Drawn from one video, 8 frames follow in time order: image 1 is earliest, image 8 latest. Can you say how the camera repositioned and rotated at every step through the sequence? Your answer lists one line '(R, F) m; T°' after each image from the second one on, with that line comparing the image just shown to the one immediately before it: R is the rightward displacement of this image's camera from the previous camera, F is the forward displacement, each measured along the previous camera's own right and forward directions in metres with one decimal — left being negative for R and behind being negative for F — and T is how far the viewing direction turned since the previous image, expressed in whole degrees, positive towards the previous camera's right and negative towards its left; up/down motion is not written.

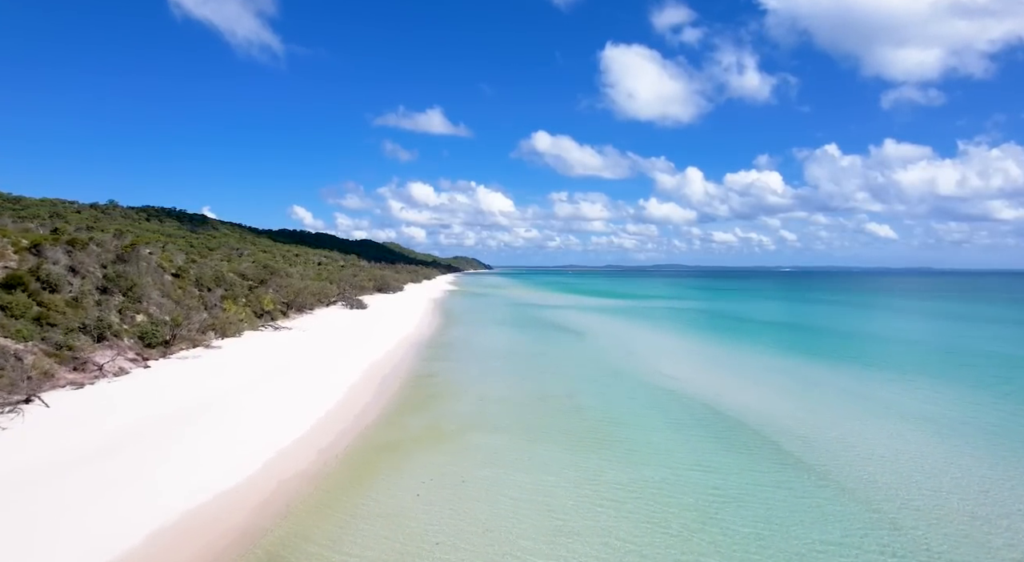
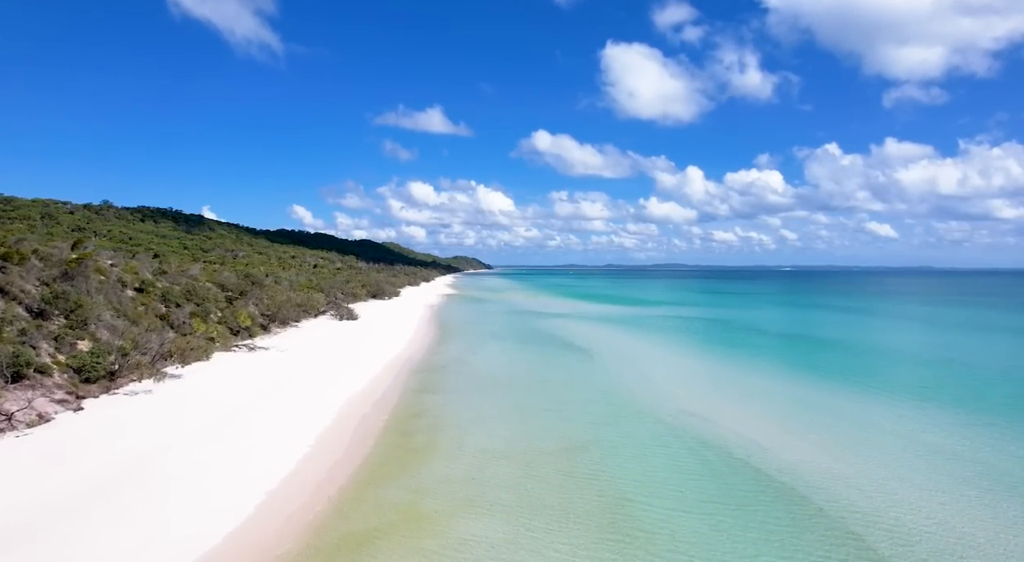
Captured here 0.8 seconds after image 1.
(0.0, +1.7) m; 0°
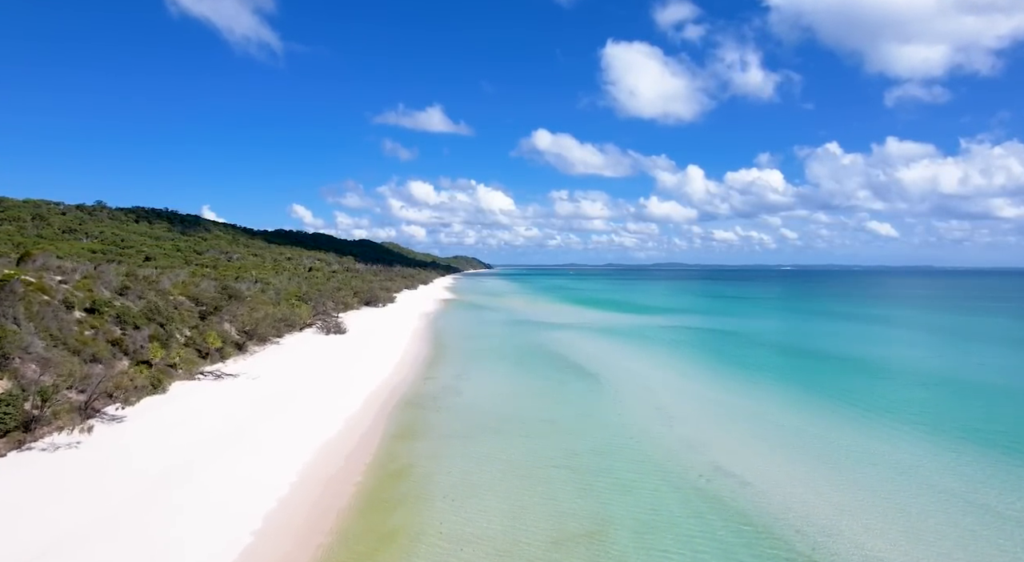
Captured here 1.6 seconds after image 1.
(0.0, +1.8) m; 0°
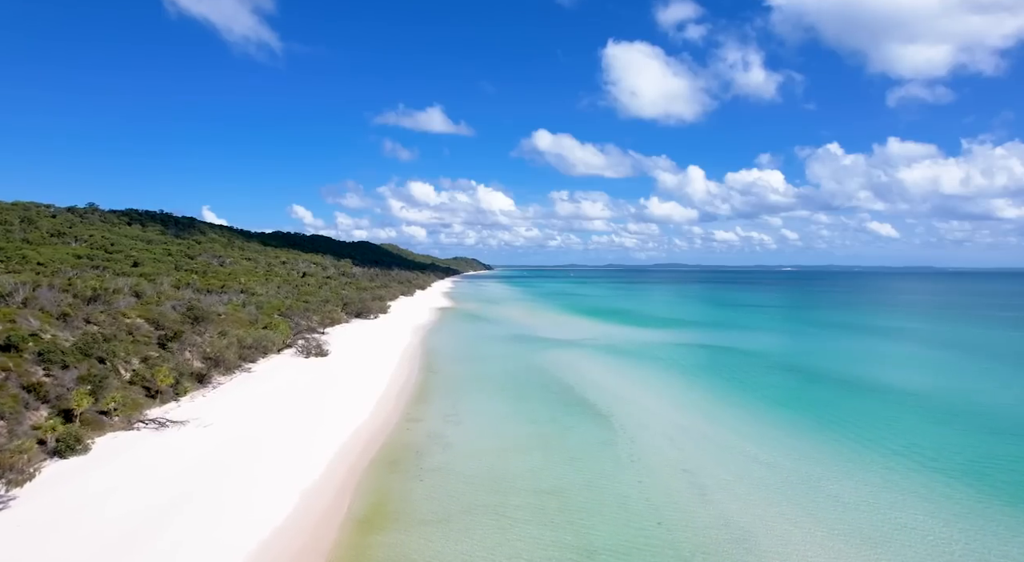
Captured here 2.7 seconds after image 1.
(+0.1, +2.2) m; 0°
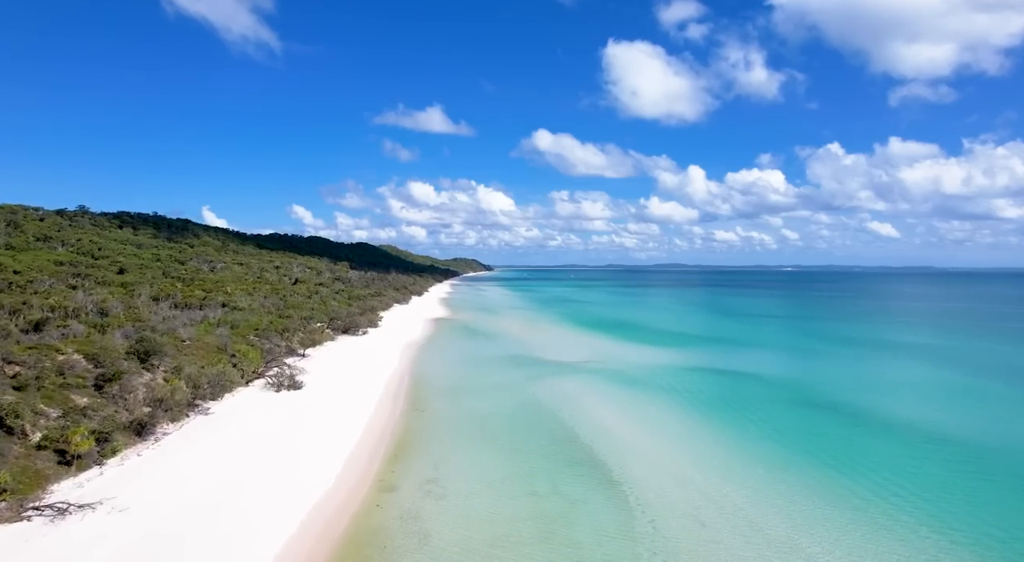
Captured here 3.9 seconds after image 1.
(+0.1, +2.5) m; 0°
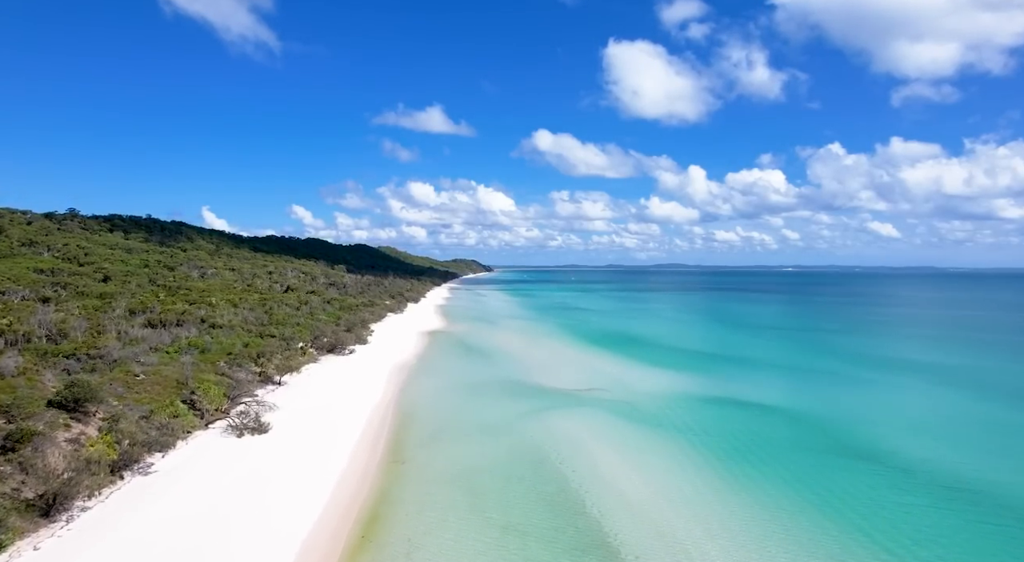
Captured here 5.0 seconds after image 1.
(+0.1, +2.4) m; 0°
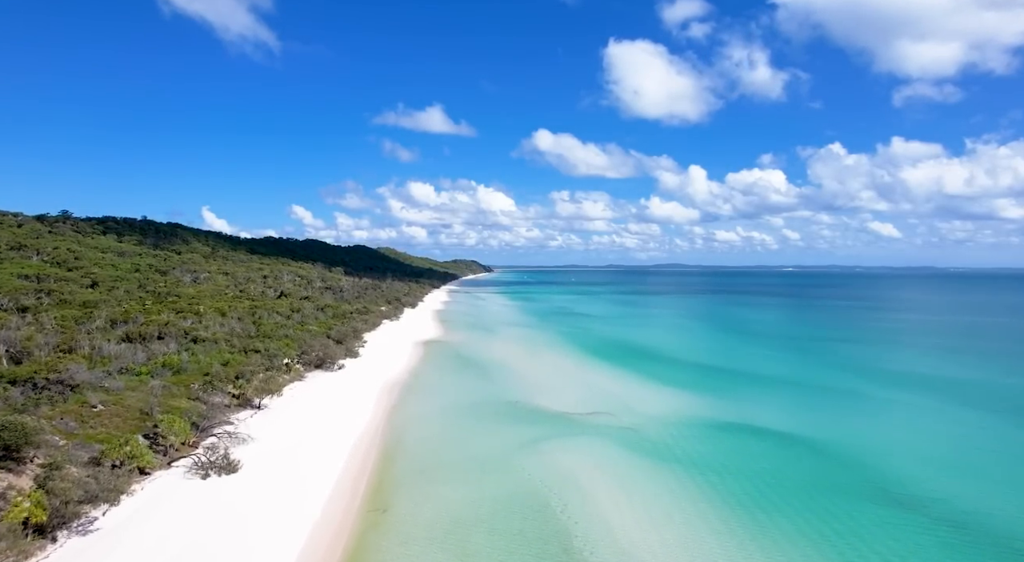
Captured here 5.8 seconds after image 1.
(+0.1, +1.7) m; 0°
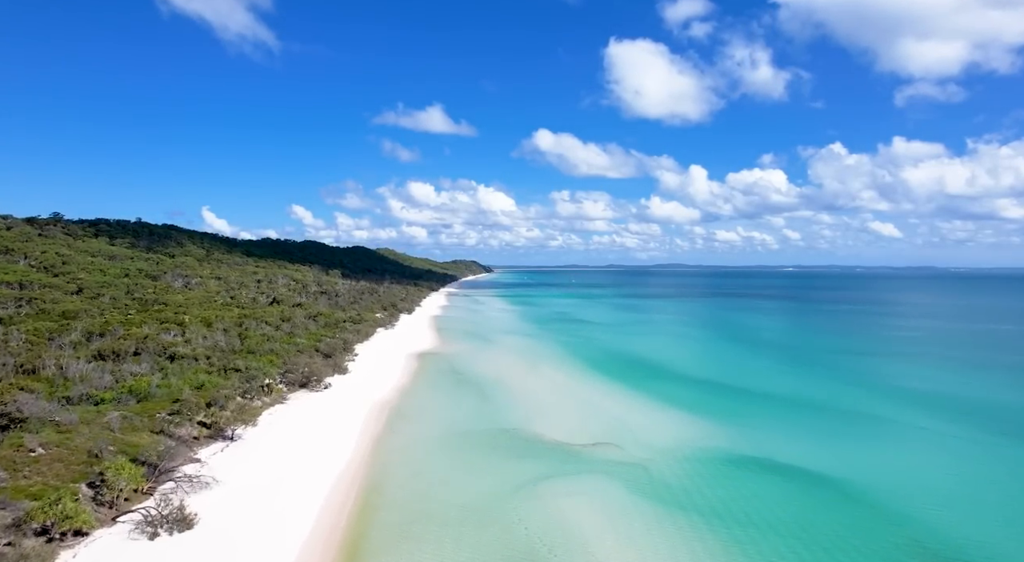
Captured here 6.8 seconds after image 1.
(+0.1, +2.0) m; 0°
